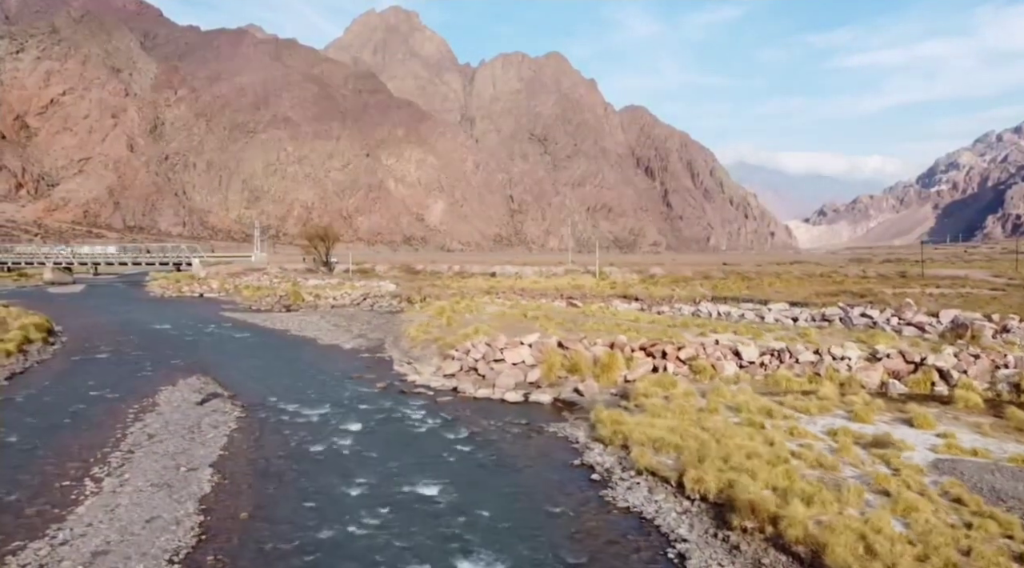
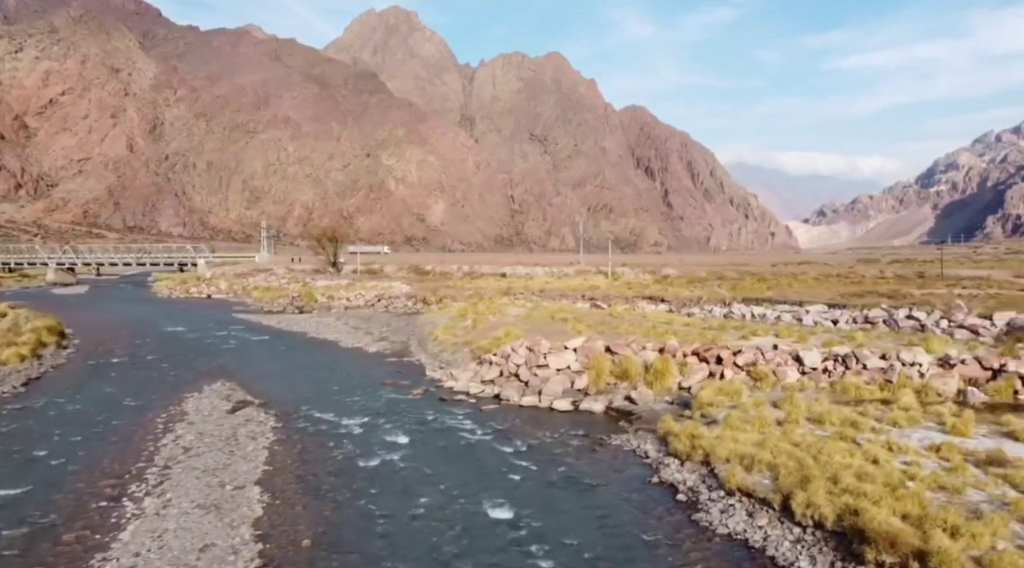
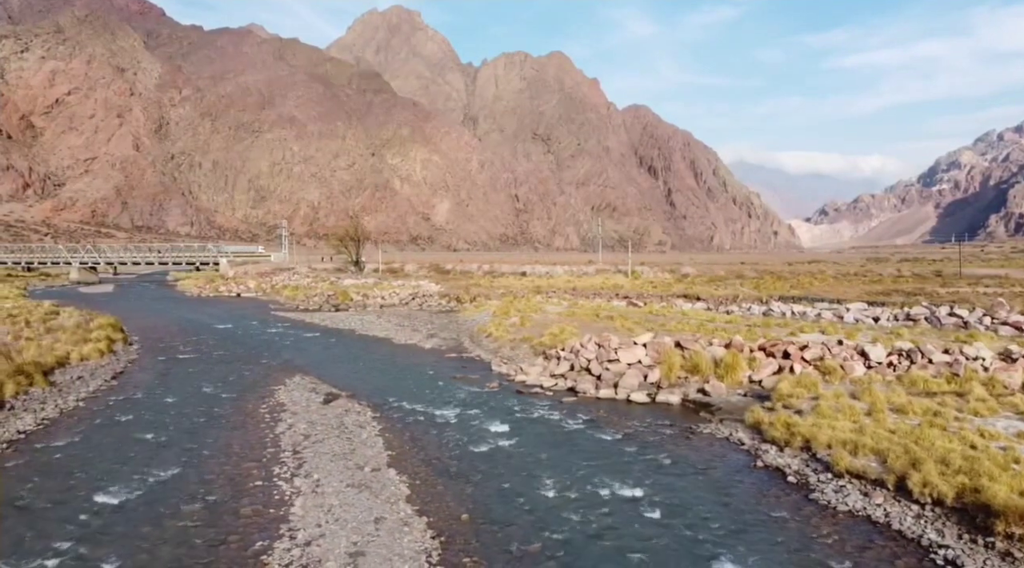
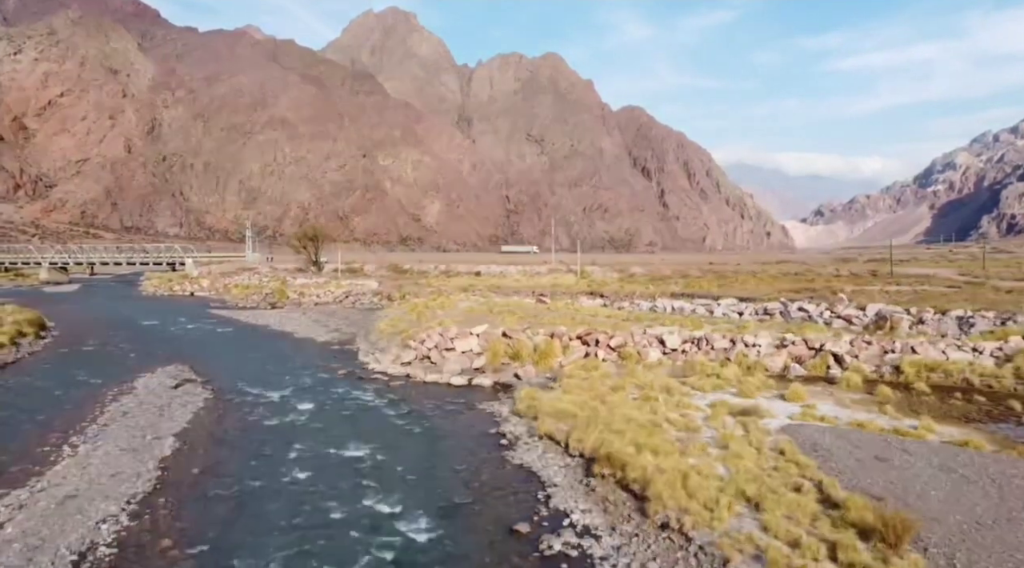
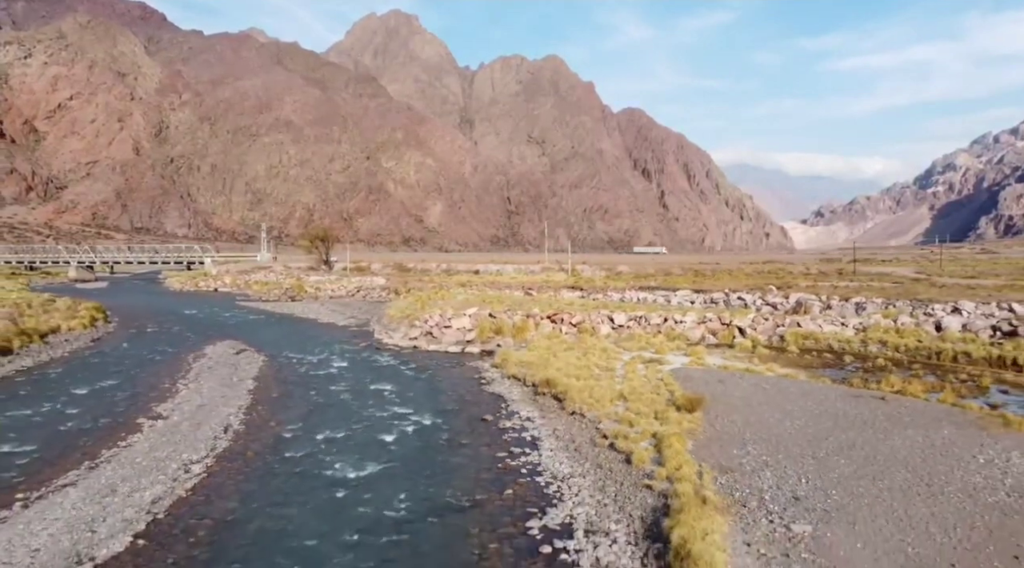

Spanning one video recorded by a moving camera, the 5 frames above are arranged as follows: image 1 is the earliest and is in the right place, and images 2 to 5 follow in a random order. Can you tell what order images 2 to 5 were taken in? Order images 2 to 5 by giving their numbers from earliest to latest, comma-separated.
3, 2, 4, 5
